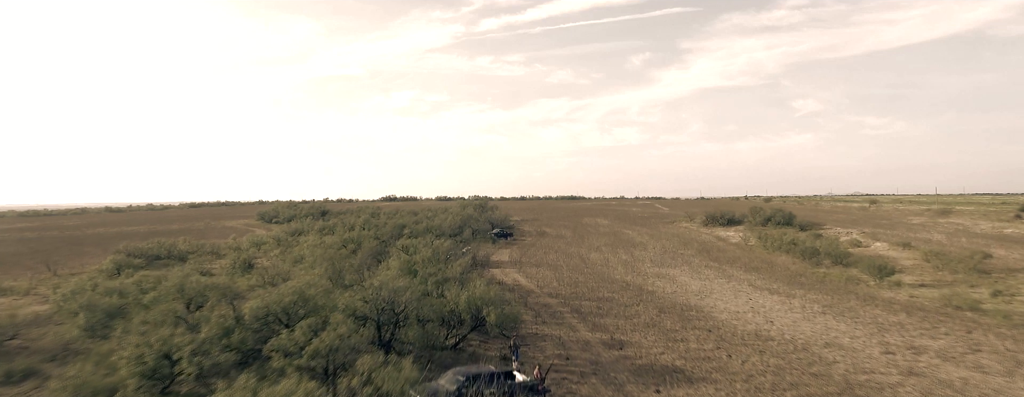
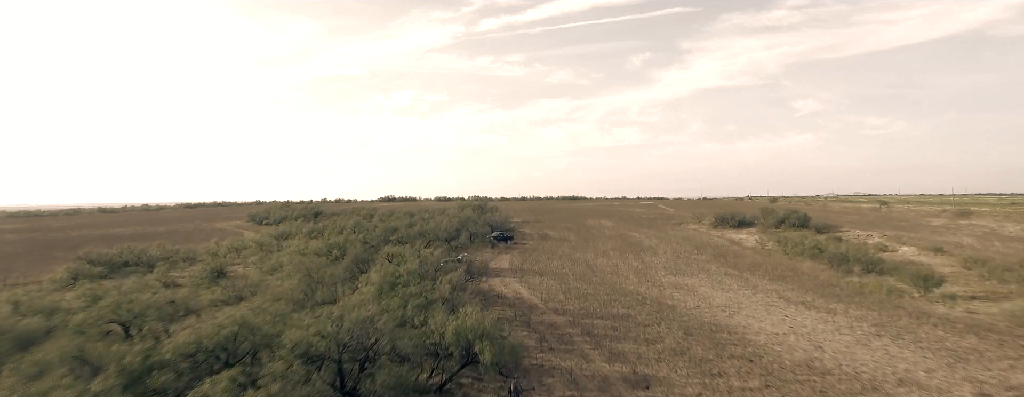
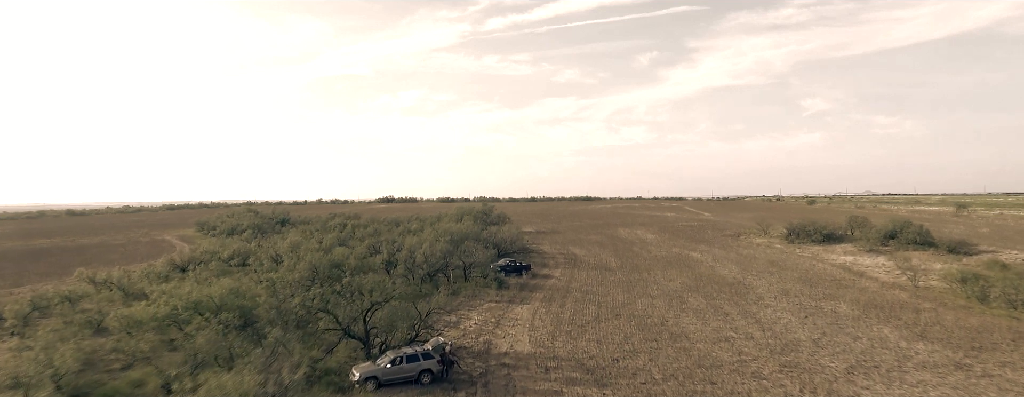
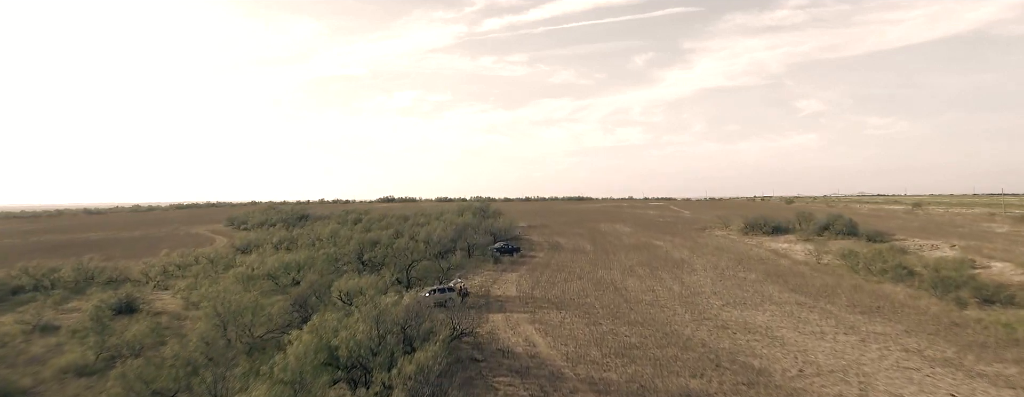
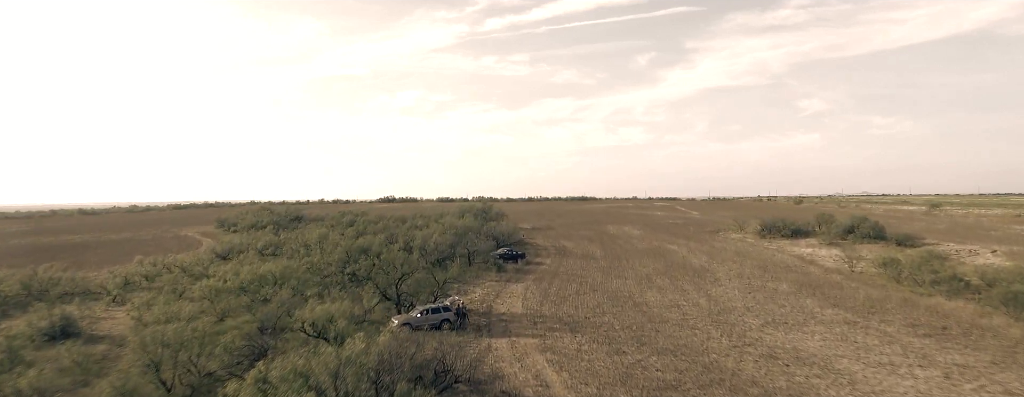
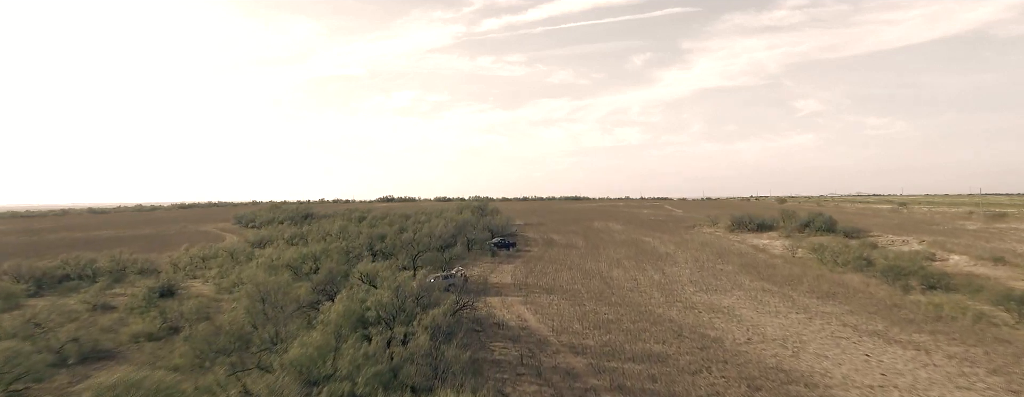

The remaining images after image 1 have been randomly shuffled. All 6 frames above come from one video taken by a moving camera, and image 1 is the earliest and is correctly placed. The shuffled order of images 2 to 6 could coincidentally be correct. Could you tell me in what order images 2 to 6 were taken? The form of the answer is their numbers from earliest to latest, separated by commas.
2, 6, 4, 5, 3
